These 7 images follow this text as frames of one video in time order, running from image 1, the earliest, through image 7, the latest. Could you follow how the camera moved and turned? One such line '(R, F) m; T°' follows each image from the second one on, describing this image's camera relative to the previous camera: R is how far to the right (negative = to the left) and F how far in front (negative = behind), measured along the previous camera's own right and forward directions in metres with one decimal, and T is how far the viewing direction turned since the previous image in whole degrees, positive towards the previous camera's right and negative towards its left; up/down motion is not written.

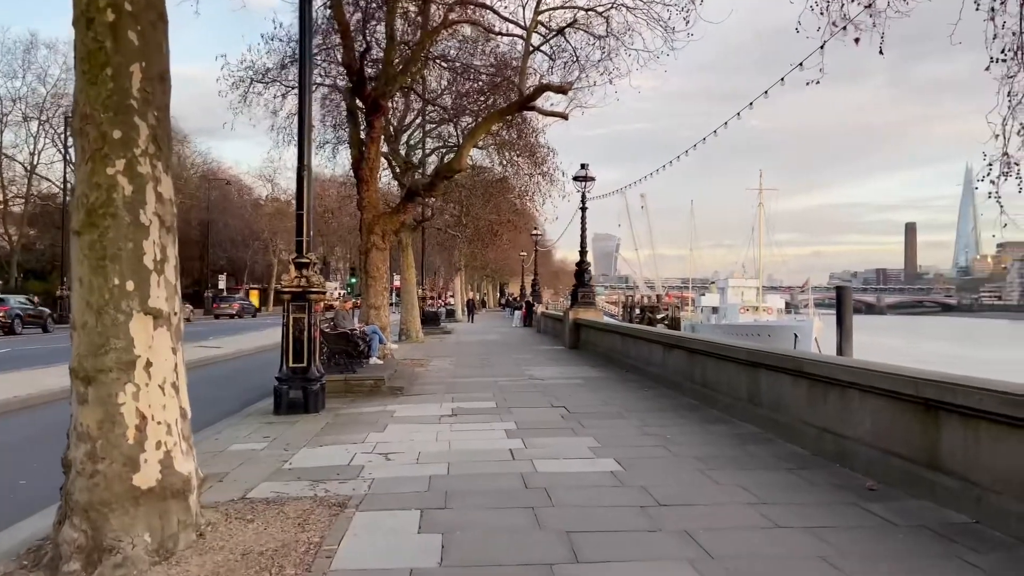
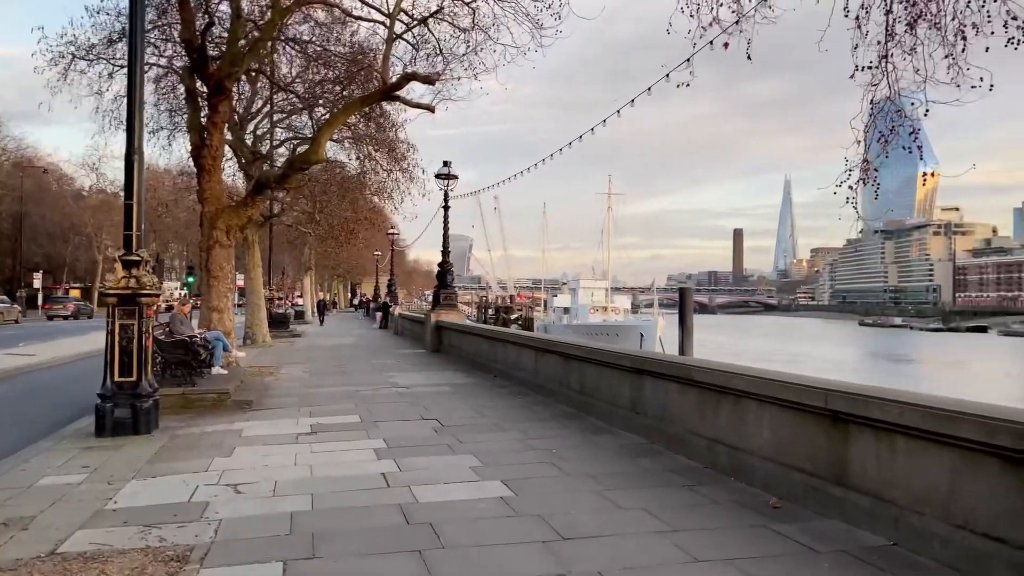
(-0.2, +0.7) m; +11°
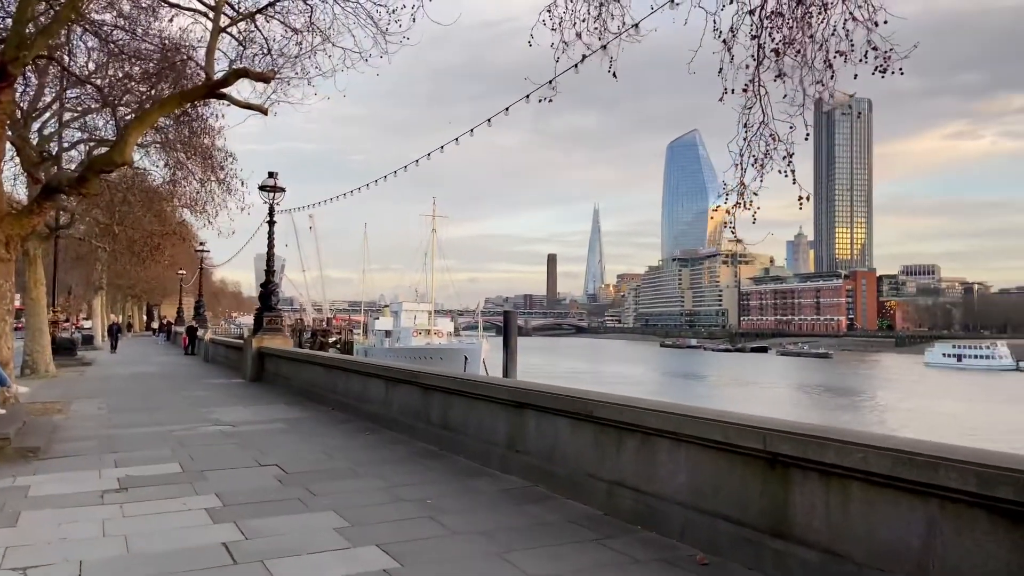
(-0.4, +0.8) m; +14°
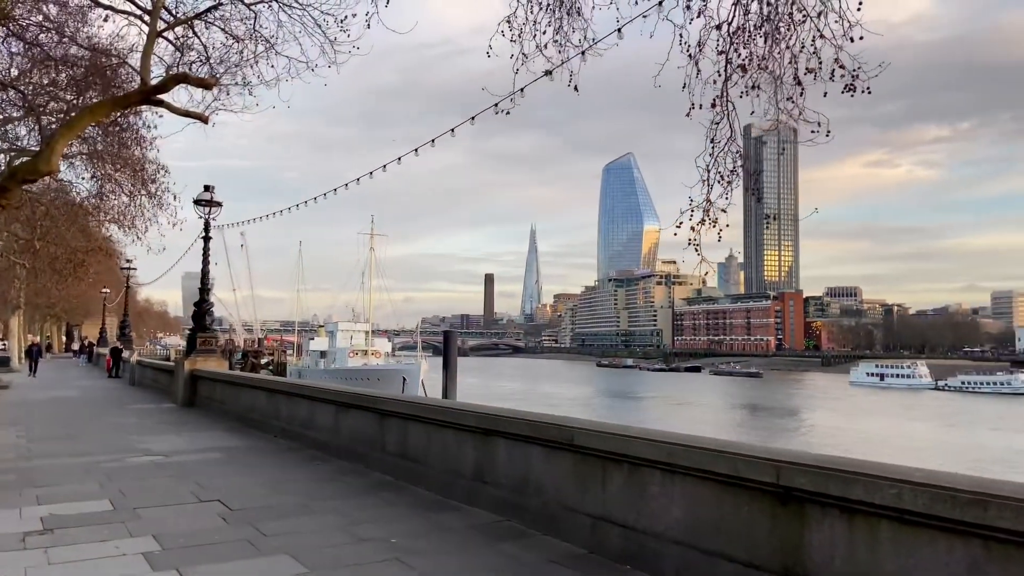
(-0.3, +0.4) m; +5°
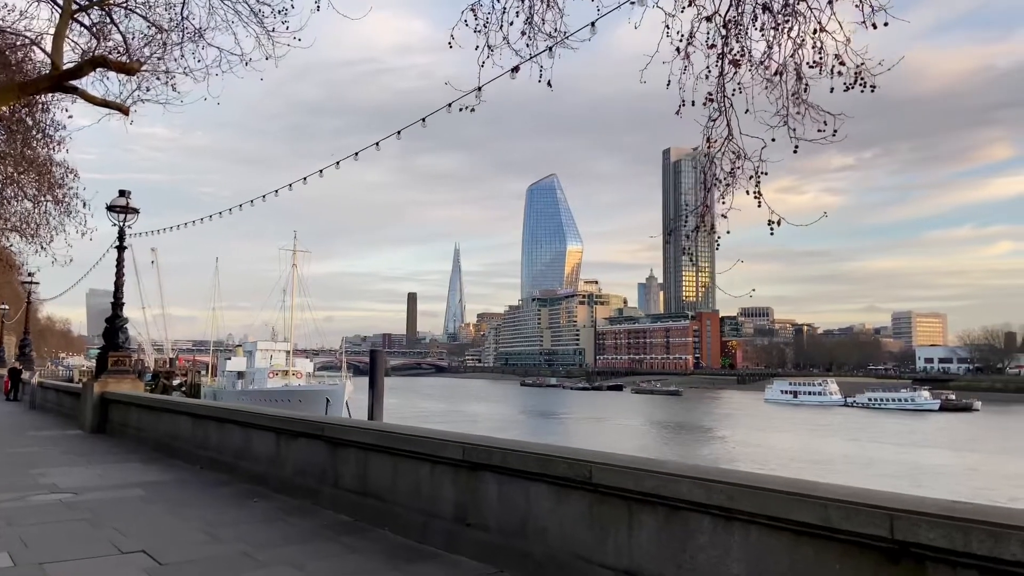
(-0.5, +0.8) m; +6°
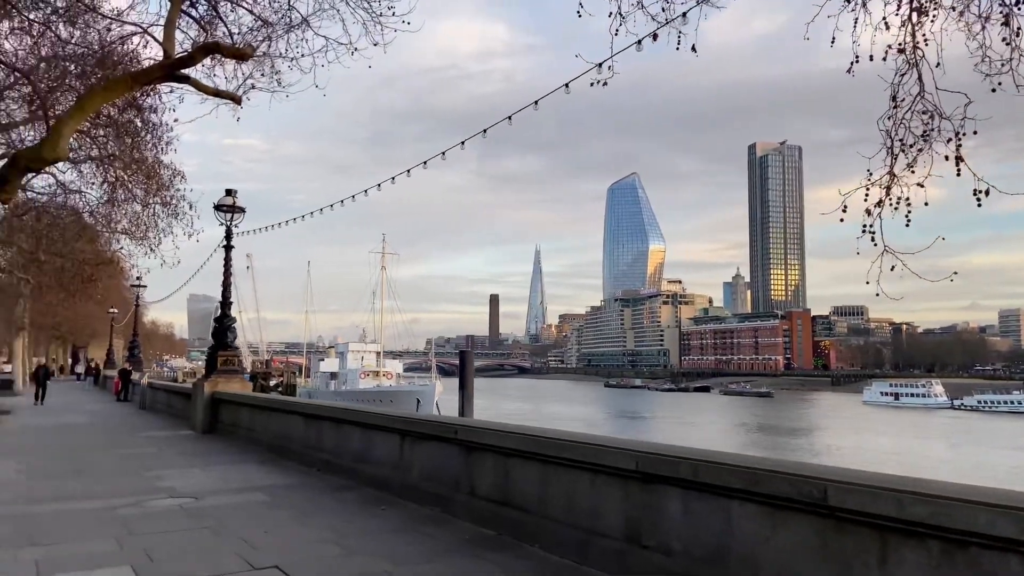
(-0.6, +0.7) m; -6°
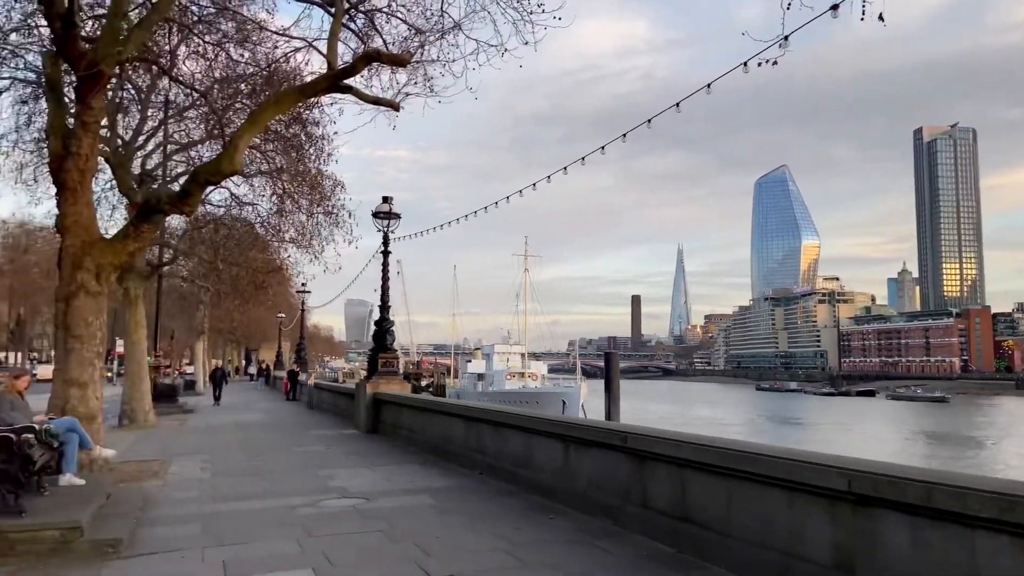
(-0.2, +0.3) m; -11°
